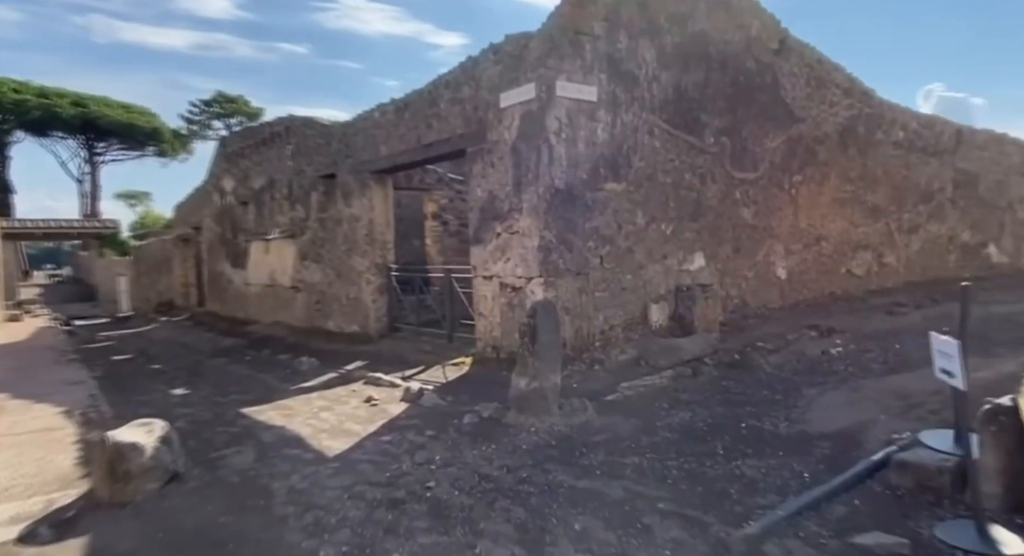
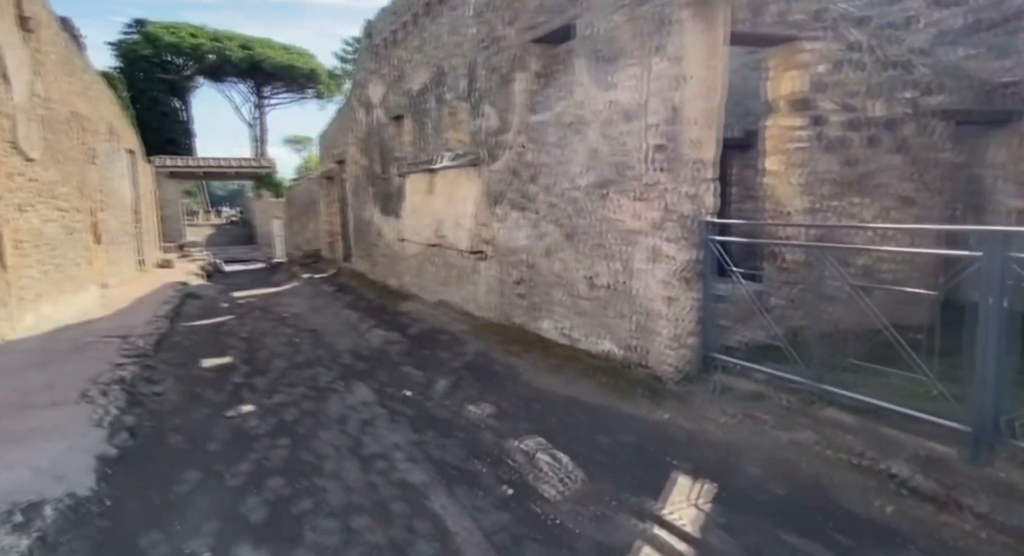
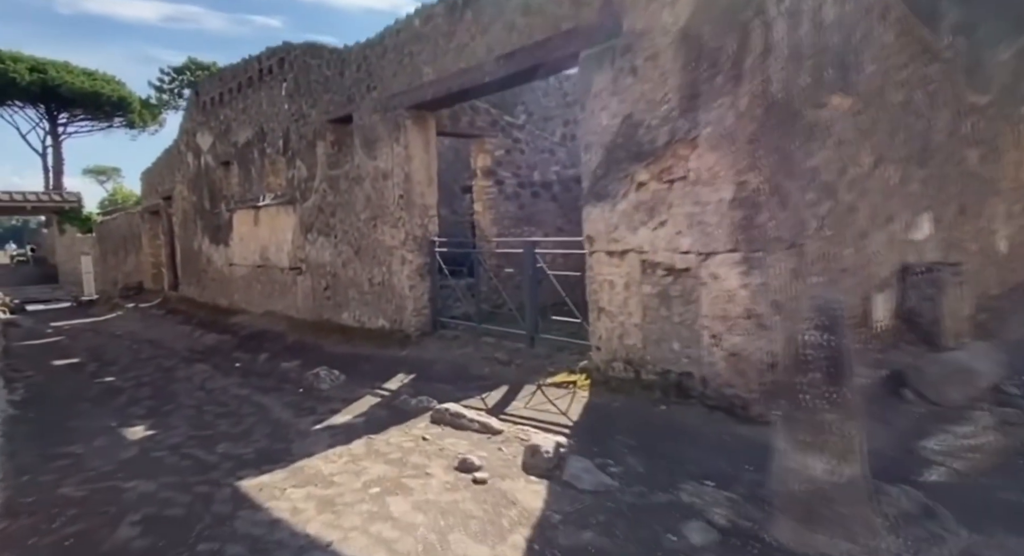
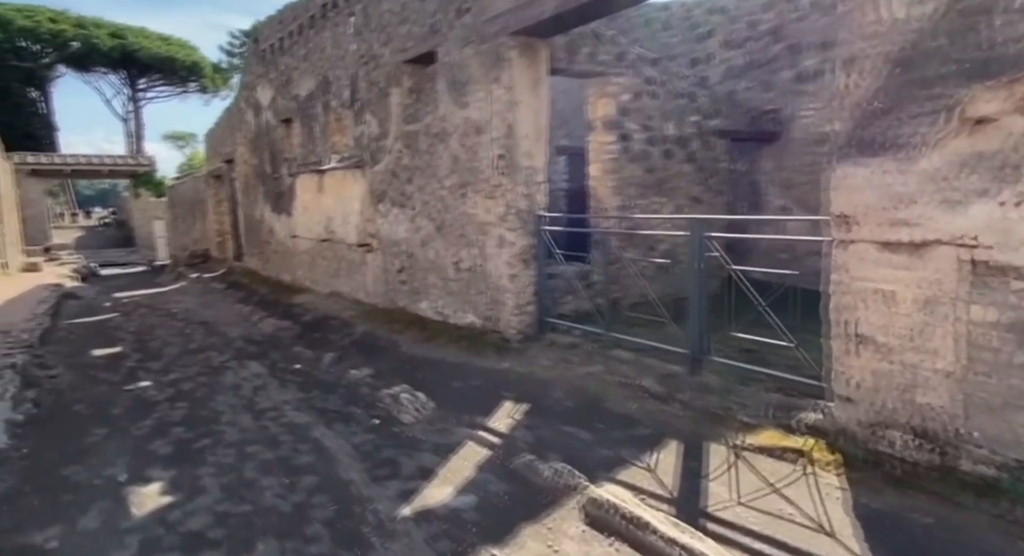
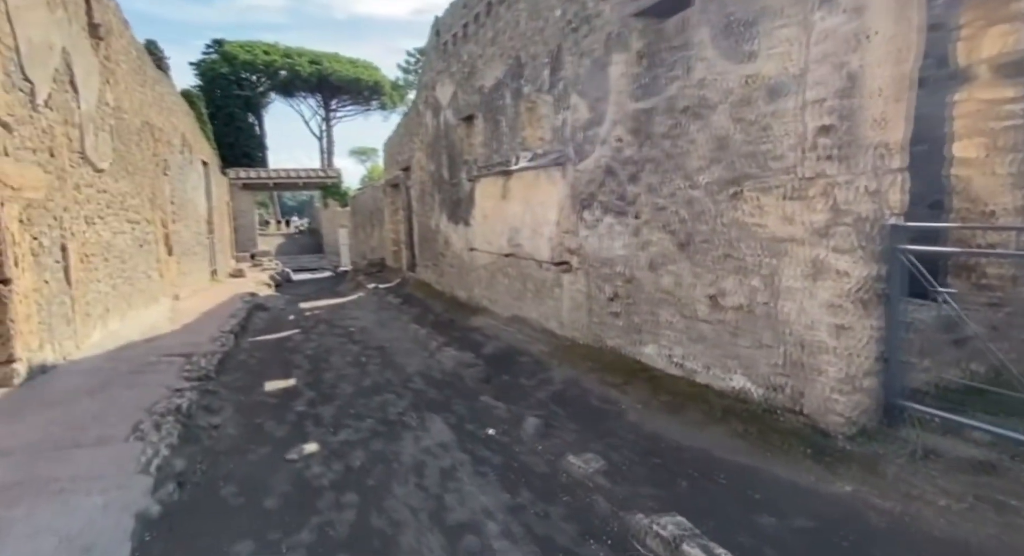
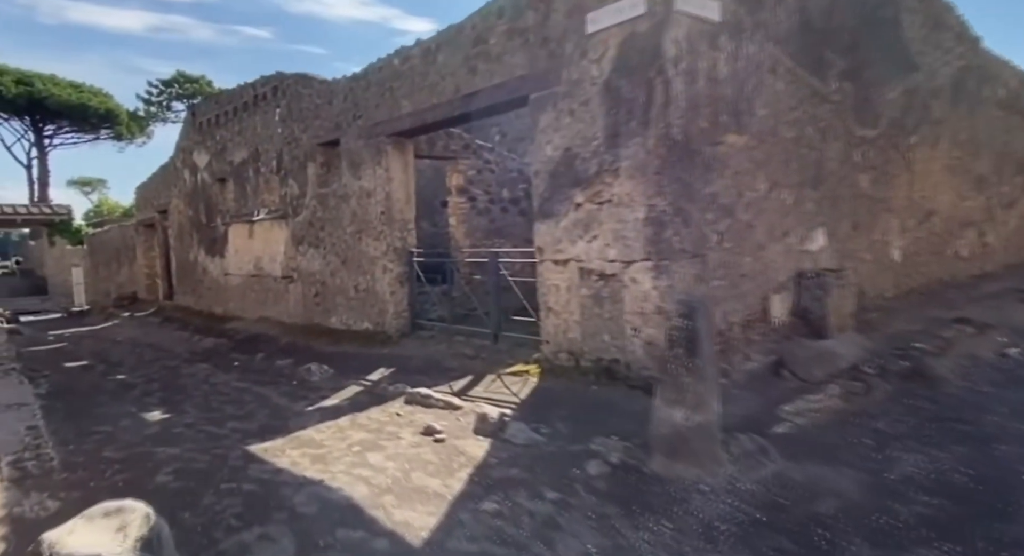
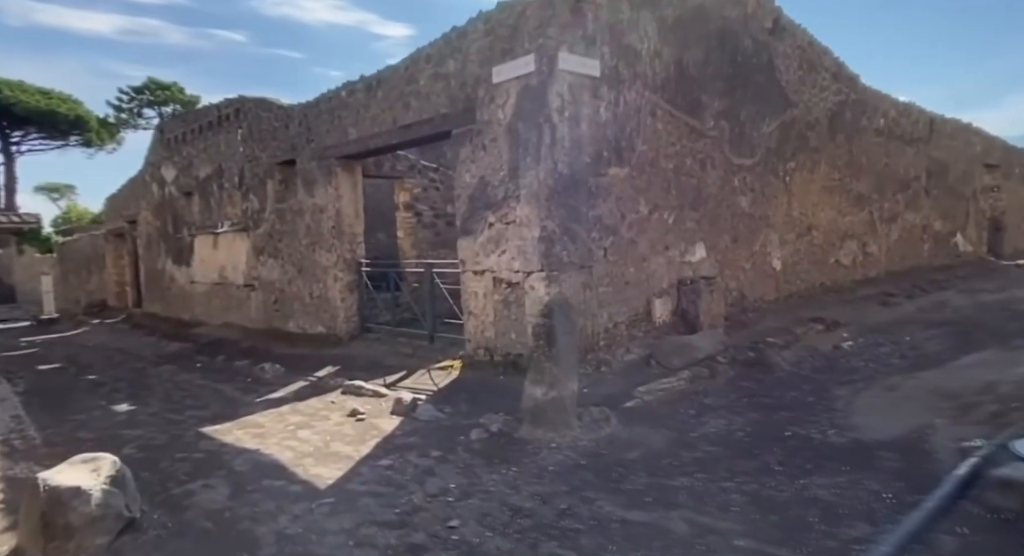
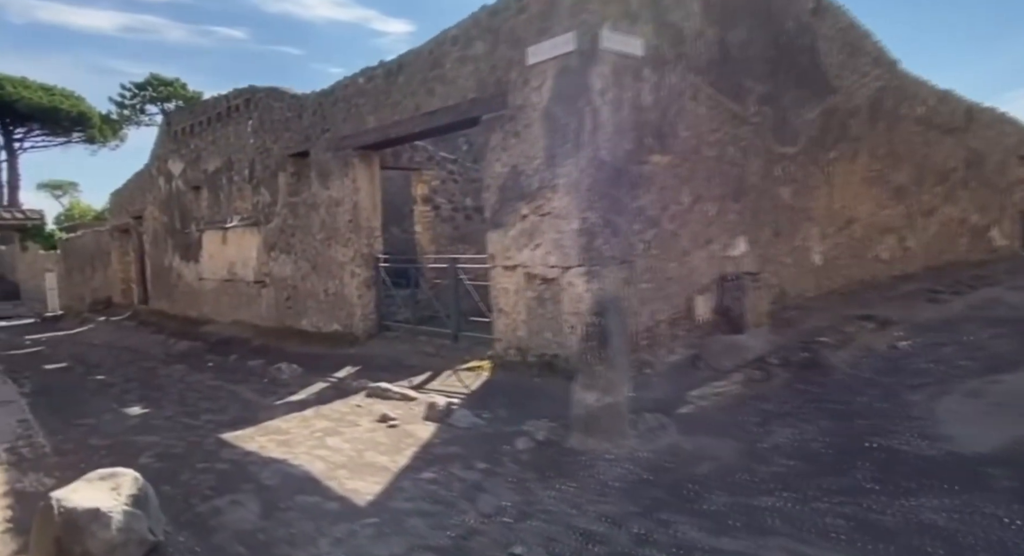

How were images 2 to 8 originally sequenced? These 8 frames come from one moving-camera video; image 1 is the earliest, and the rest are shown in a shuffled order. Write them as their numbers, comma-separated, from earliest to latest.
7, 8, 6, 3, 4, 2, 5
